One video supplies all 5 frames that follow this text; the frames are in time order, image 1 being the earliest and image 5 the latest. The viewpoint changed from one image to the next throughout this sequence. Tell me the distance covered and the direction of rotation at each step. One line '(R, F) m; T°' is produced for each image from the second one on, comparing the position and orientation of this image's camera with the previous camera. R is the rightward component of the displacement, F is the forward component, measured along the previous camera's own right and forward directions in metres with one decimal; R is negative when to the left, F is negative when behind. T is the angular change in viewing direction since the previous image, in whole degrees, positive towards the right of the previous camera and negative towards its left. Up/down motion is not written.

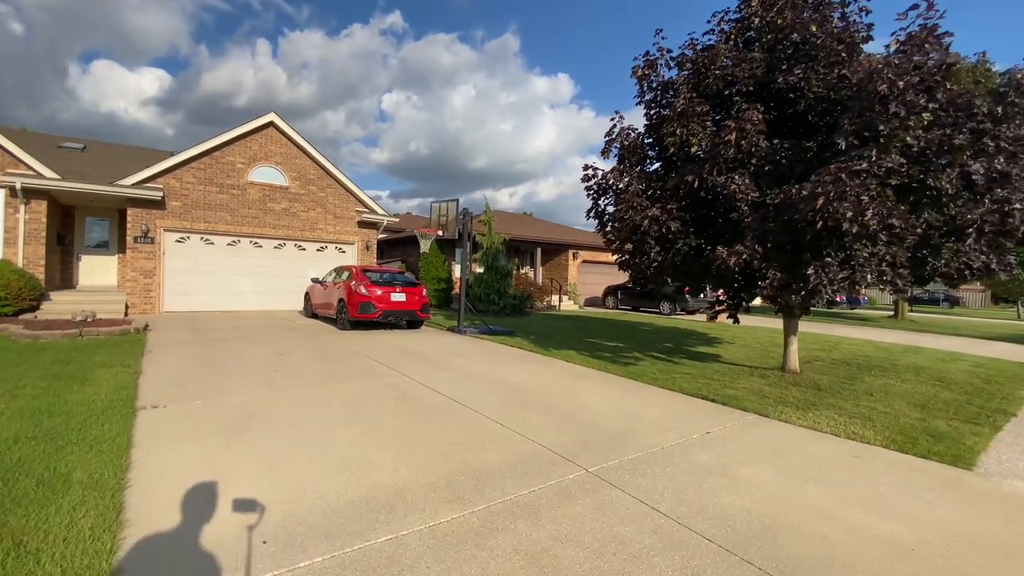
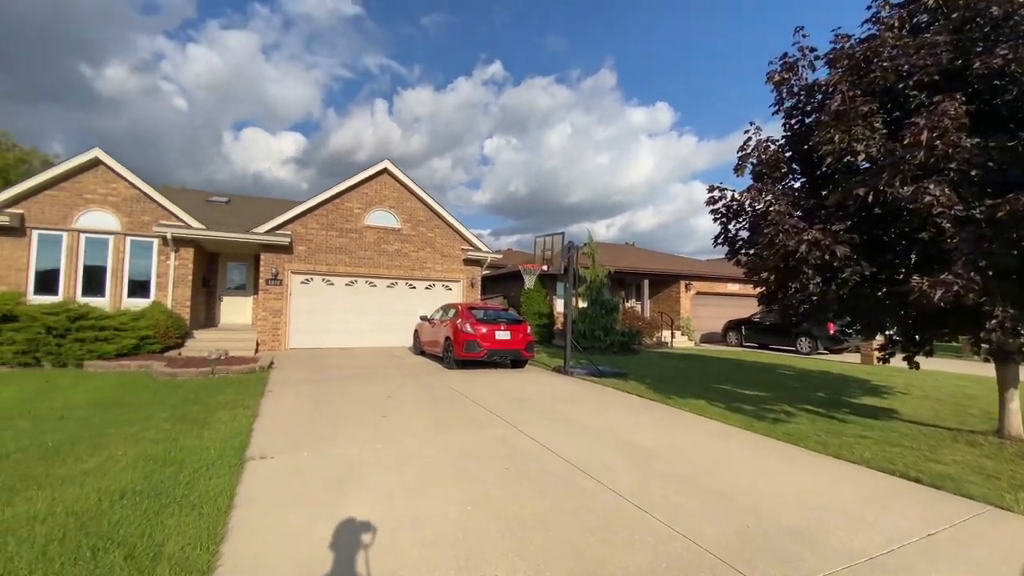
(-0.3, +0.7) m; -12°
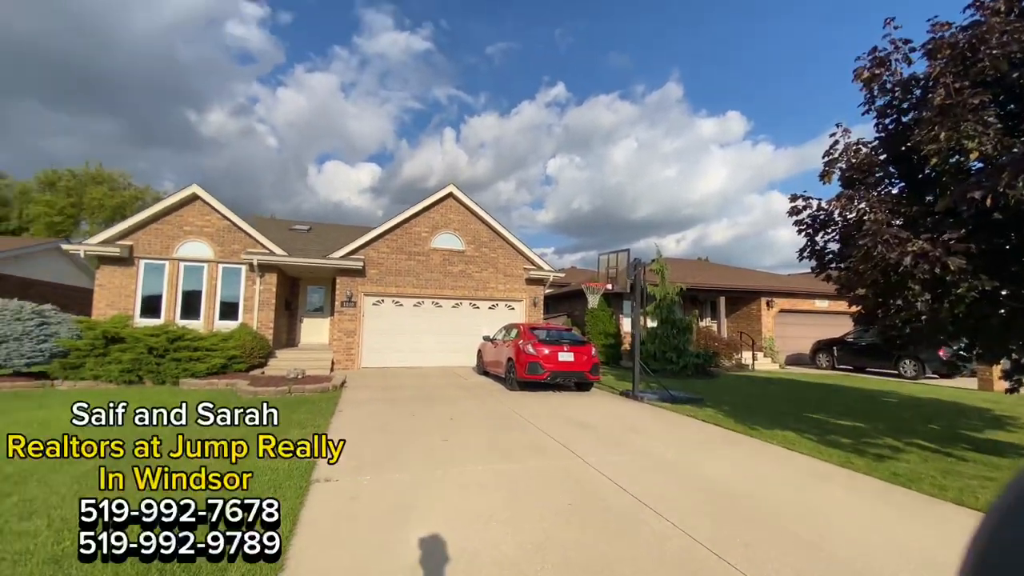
(+0.1, +0.2) m; -8°
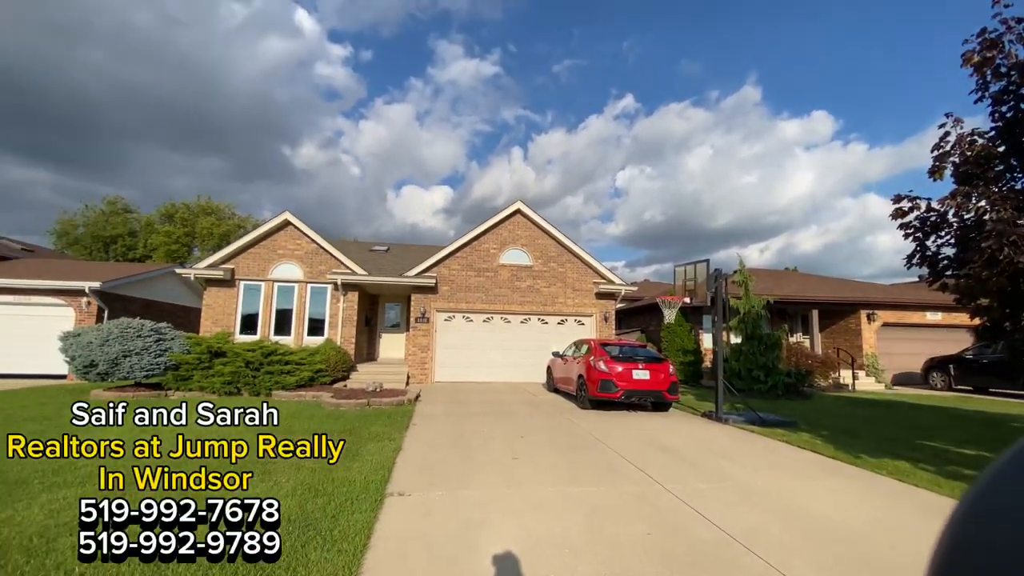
(0.0, +0.1) m; -8°
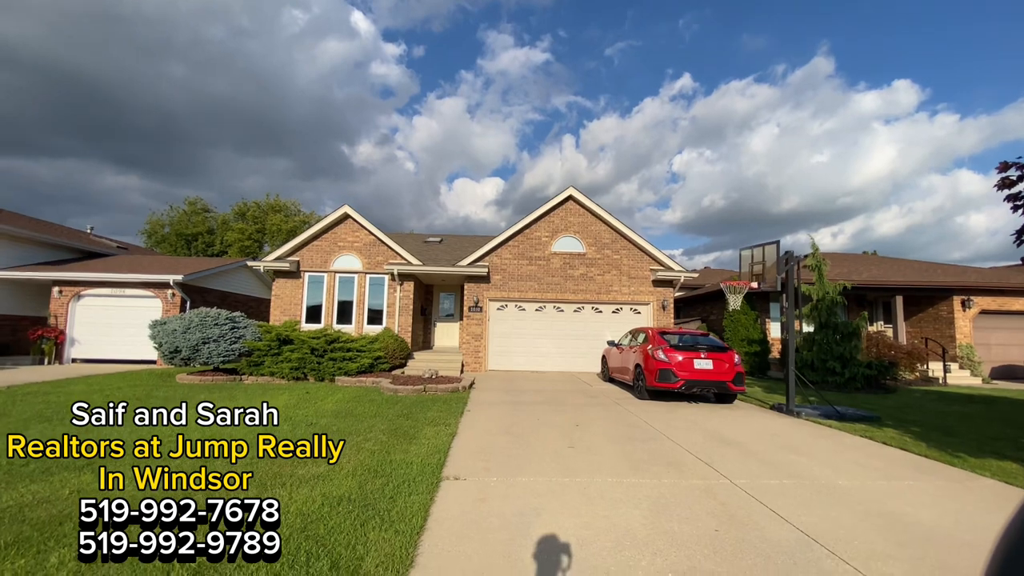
(0.0, +0.1) m; -6°
